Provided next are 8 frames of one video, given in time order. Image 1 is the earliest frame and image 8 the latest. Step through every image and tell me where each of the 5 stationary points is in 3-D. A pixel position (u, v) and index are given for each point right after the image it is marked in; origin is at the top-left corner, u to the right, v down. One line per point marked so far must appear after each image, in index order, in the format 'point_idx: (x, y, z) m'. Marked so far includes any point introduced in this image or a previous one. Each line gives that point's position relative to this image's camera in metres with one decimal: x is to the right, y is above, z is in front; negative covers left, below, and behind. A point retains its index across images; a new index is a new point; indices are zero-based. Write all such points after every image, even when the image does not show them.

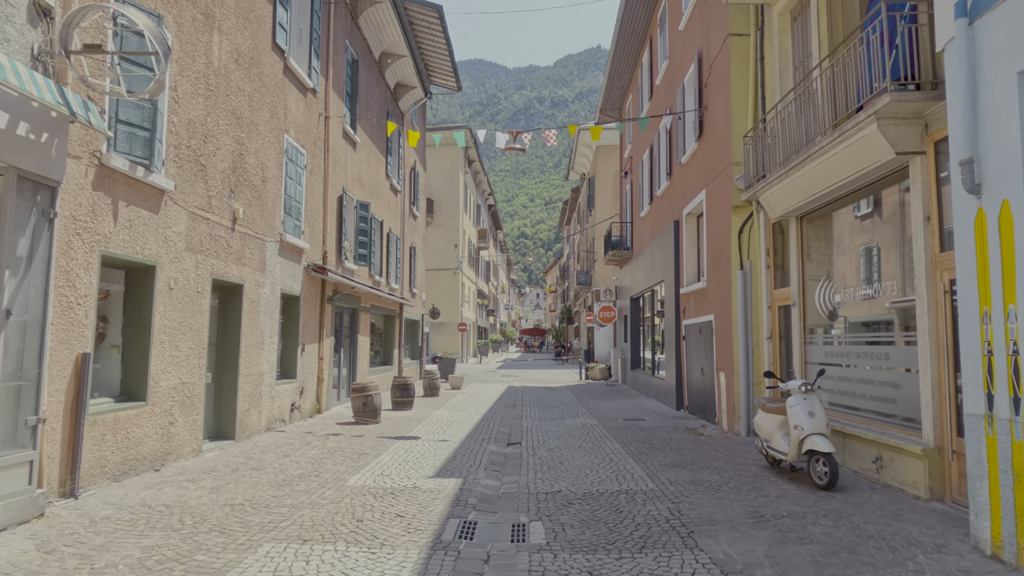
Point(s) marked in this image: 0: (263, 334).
0: (-3.7, -0.7, +9.7) m
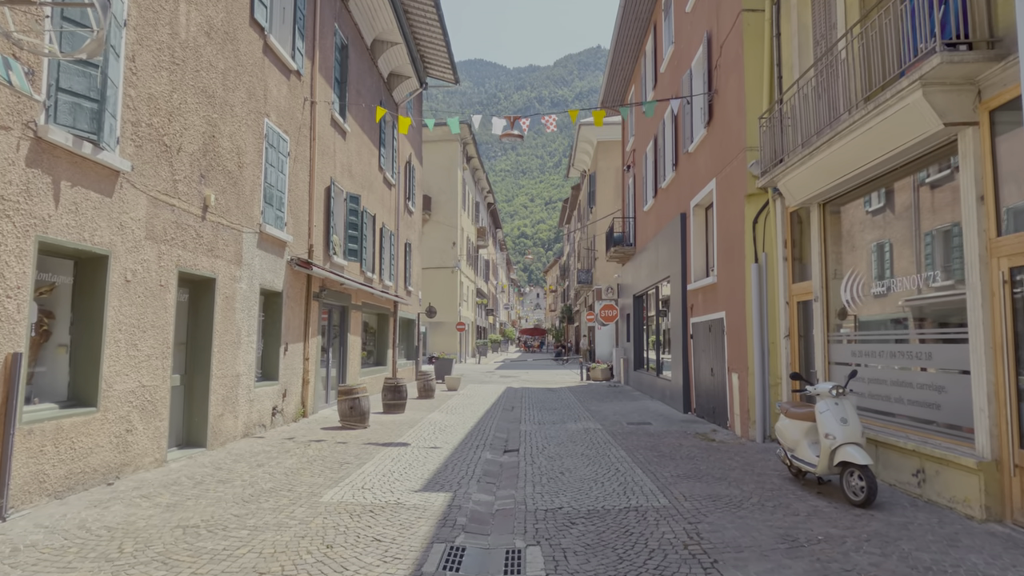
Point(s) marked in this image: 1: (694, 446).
0: (-3.7, -0.6, +9.0) m
1: (+2.5, -2.1, +8.9) m
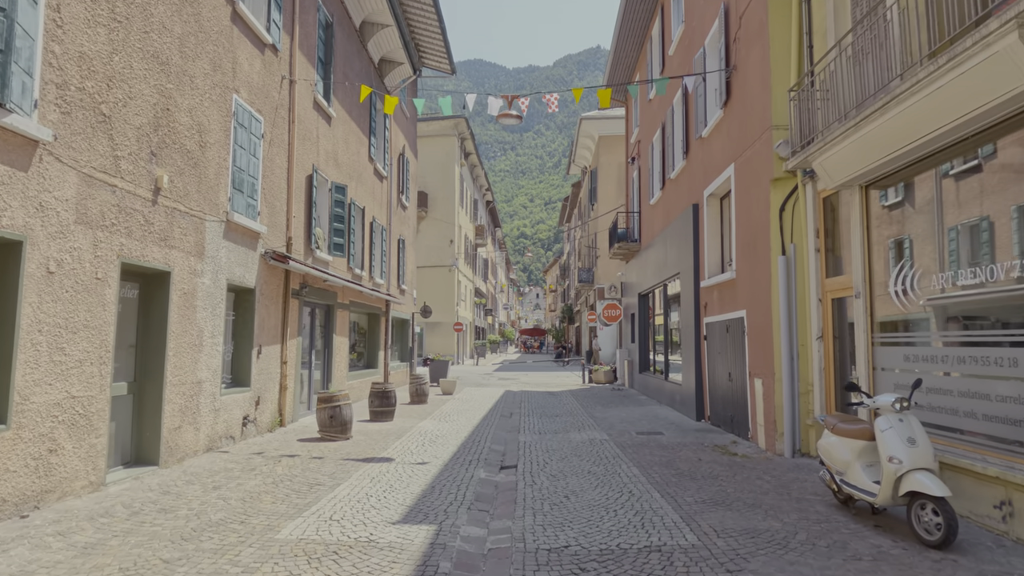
0: (-3.8, -0.6, +8.0) m
1: (+2.4, -2.1, +7.9) m
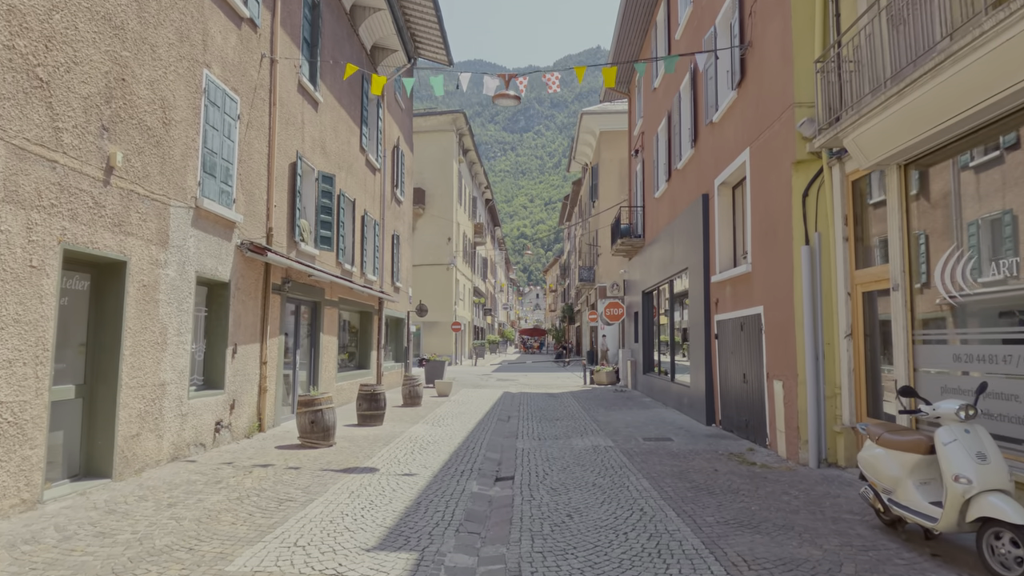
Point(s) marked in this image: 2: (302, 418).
0: (-3.8, -0.5, +7.2) m
1: (+2.4, -2.0, +7.1) m
2: (-2.8, -1.7, +8.7) m
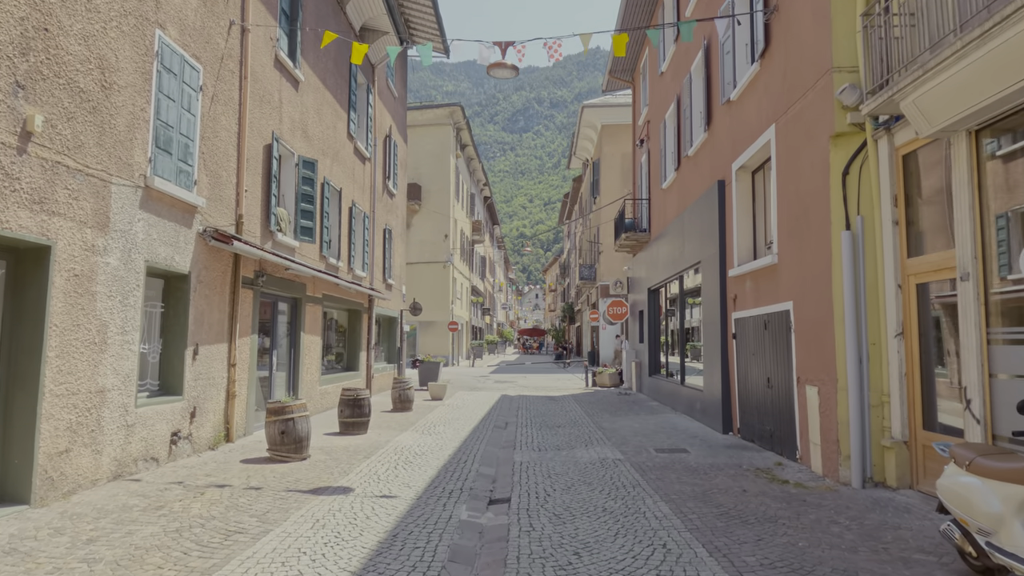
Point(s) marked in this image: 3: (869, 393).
0: (-3.8, -0.4, +6.2) m
1: (+2.4, -1.9, +6.1) m
2: (-2.8, -1.6, +7.7) m
3: (+3.4, -1.0, +6.3) m
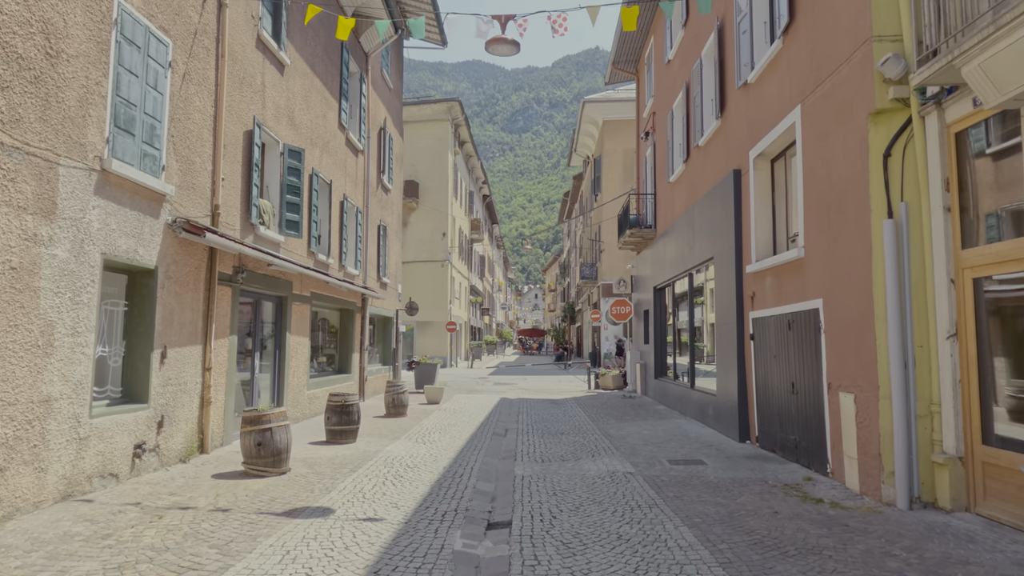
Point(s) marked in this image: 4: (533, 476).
0: (-3.8, -0.3, +5.5) m
1: (+2.4, -1.9, +5.4) m
2: (-2.8, -1.6, +7.0) m
3: (+3.4, -1.0, +5.6) m
4: (+0.2, -2.1, +7.3) m
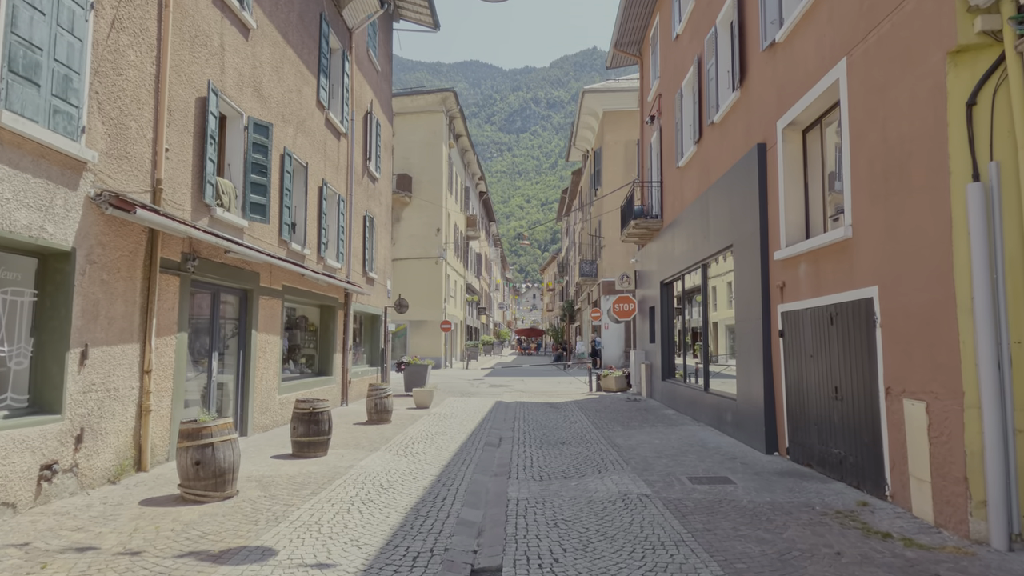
0: (-3.9, -0.2, +4.3) m
1: (+2.3, -1.7, +4.2) m
2: (-2.9, -1.5, +5.8) m
3: (+3.4, -0.8, +4.4) m
4: (+0.2, -2.0, +6.1) m
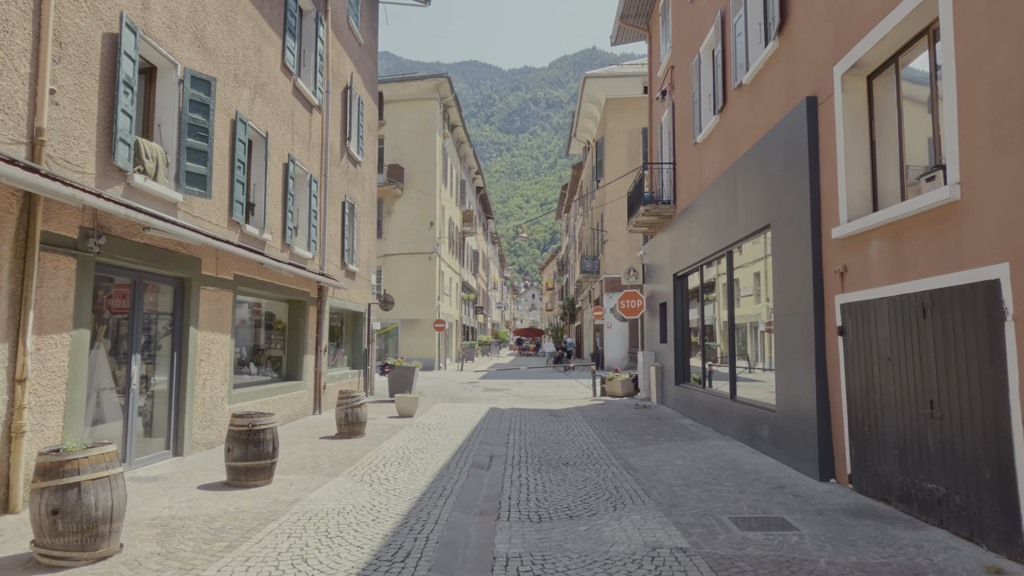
0: (-4.0, -0.1, +2.6) m
1: (+2.2, -1.6, +2.5) m
2: (-3.0, -1.3, +4.1) m
3: (+3.3, -0.7, +2.8) m
4: (+0.1, -1.8, +4.5) m
